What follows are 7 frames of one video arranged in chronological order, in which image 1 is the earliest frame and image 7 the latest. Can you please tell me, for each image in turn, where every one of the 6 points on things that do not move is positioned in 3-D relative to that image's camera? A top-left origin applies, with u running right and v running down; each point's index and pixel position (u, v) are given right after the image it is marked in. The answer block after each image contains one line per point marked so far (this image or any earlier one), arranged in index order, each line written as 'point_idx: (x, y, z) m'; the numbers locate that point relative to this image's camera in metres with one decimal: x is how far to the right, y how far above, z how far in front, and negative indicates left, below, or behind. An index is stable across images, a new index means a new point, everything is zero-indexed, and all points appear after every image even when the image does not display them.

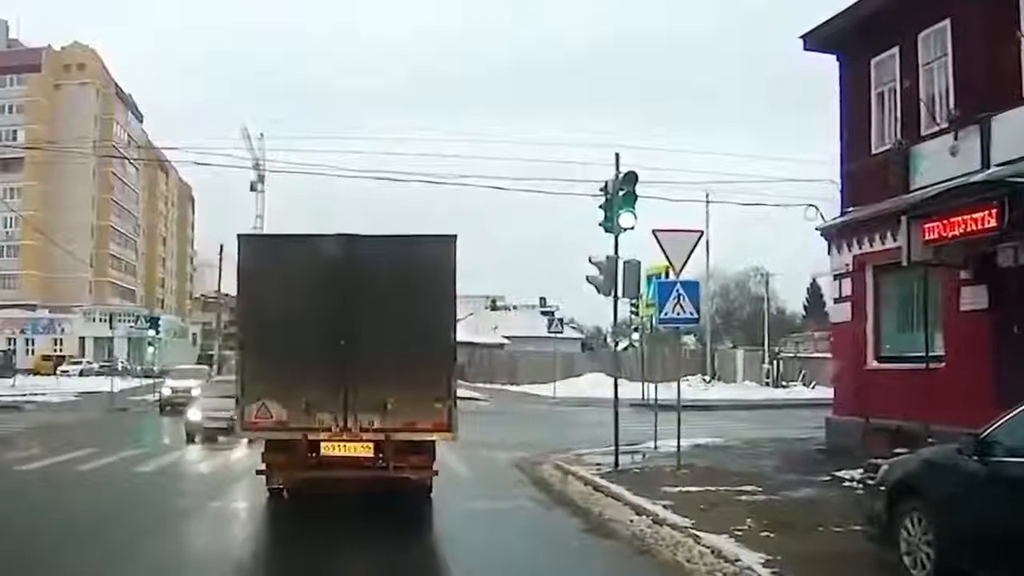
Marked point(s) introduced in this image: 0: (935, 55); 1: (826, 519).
0: (+6.4, +3.5, +17.1) m
1: (+2.8, -2.1, +10.1) m
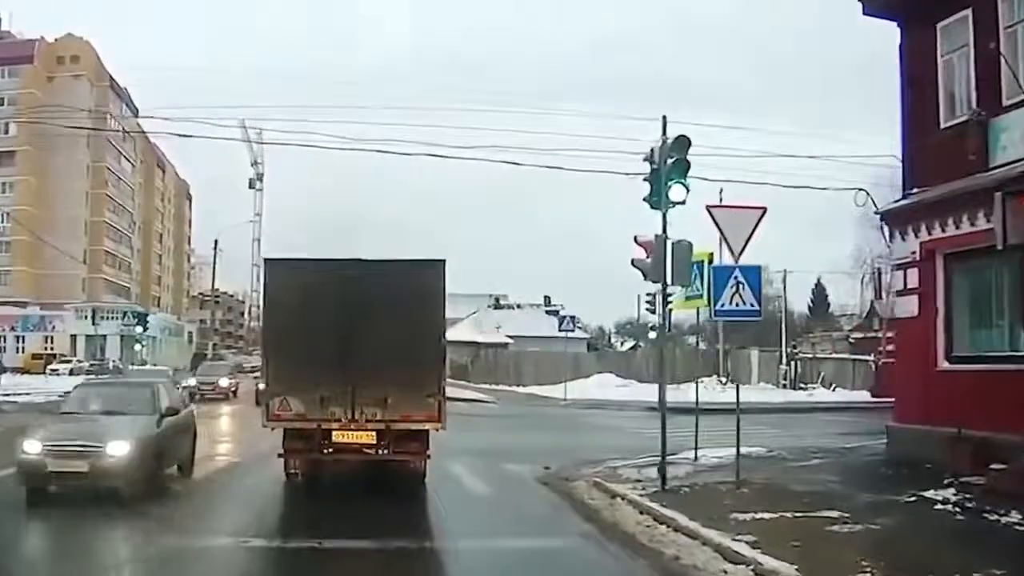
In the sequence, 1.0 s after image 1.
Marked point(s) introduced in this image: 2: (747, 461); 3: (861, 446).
0: (+6.7, +3.6, +15.0) m
1: (+3.1, -1.9, +8.0) m
2: (+3.2, -2.4, +15.7) m
3: (+6.1, -2.8, +19.8) m
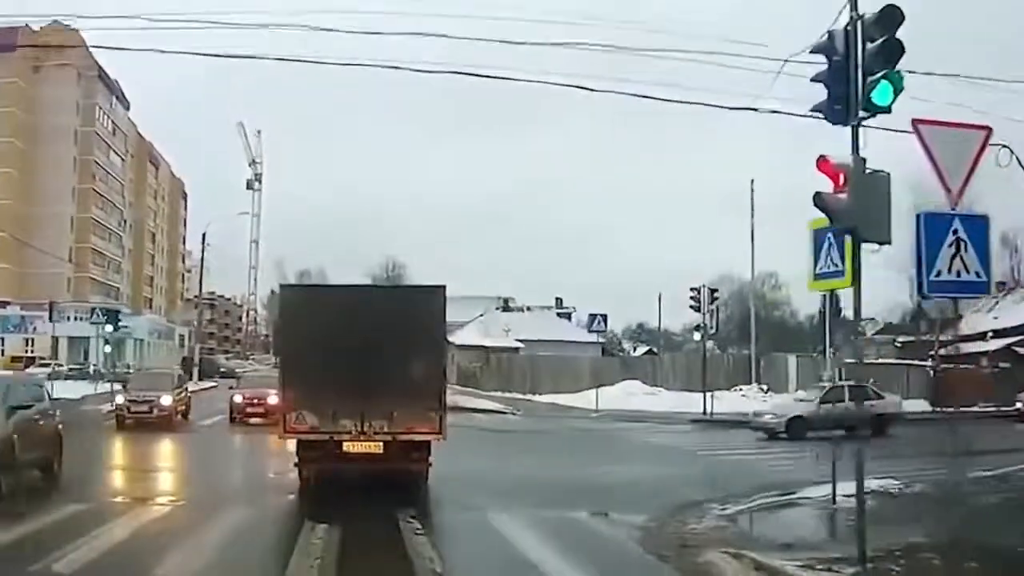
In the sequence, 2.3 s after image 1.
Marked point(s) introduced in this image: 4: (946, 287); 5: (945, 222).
0: (+7.4, +3.9, +10.6) m
1: (+3.7, -1.7, +3.6) m
2: (+3.9, -2.2, +11.3) m
3: (+6.7, -2.5, +15.4) m
4: (+2.9, 0.0, +7.6) m
5: (+2.9, +0.4, +7.6) m
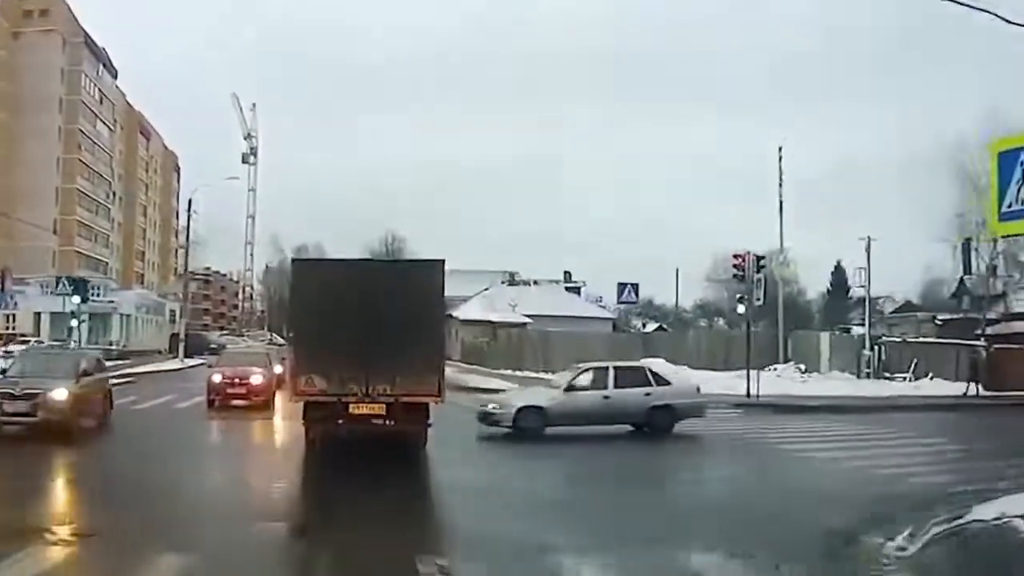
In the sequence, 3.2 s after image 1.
0: (+7.8, +4.3, +7.1) m
1: (+4.2, -1.4, +0.2) m
2: (+4.3, -1.7, +7.9) m
3: (+7.2, -2.0, +12.0) m
4: (+3.4, +0.4, +4.1) m
5: (+3.4, +0.8, +4.1) m
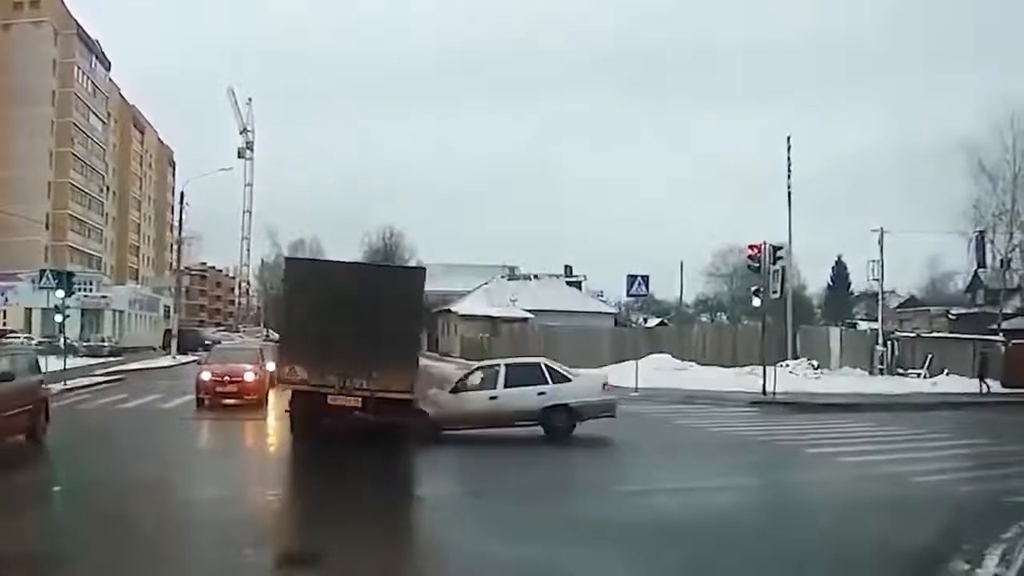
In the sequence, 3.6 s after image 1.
0: (+8.0, +4.4, +5.9) m
1: (+4.4, -1.3, -1.0) m
2: (+4.5, -1.6, +6.7) m
3: (+7.3, -1.9, +10.8) m
4: (+3.5, +0.4, +2.9) m
5: (+3.5, +0.9, +3.0) m
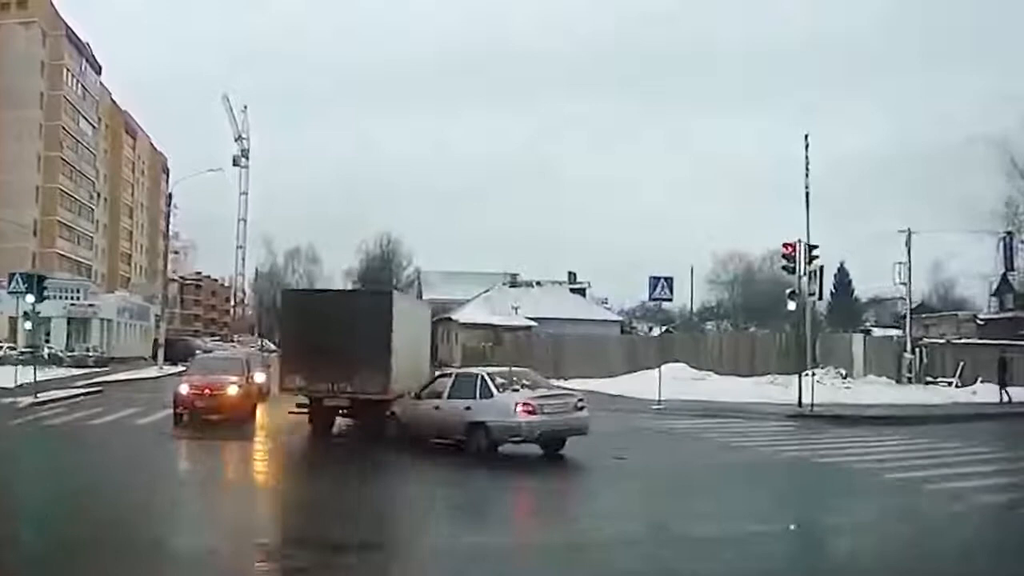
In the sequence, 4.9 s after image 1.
0: (+8.3, +4.5, +3.8) m
1: (+4.7, -1.1, -3.1) m
2: (+4.8, -1.5, +4.5) m
3: (+7.6, -1.8, +8.7) m
4: (+3.8, +0.6, +0.8) m
5: (+3.8, +1.0, +0.8) m
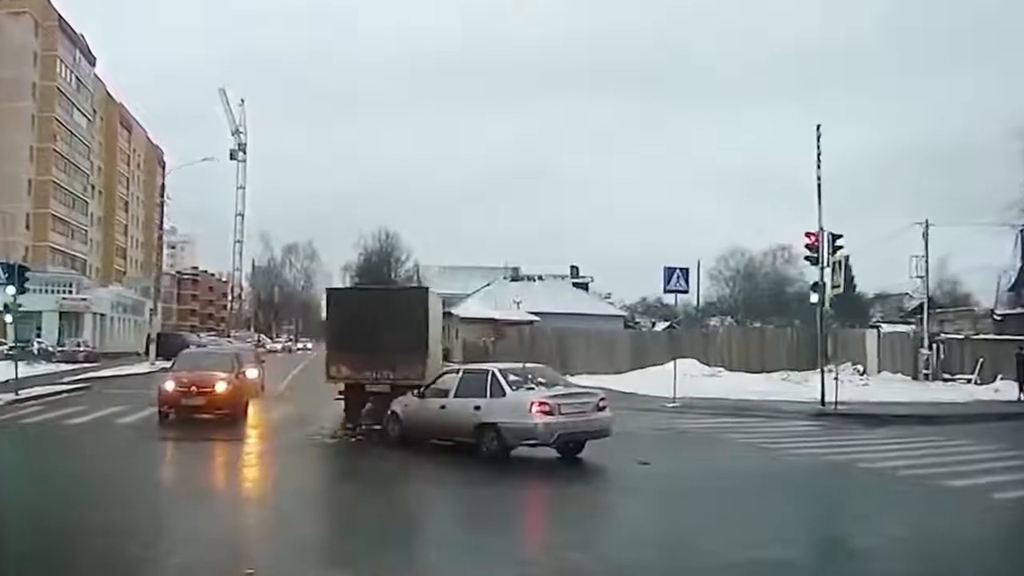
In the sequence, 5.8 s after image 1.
0: (+8.4, +4.6, +2.6) m
1: (+4.9, -1.1, -4.4) m
2: (+4.9, -1.4, +3.3) m
3: (+7.8, -1.7, +7.5) m
4: (+4.0, +0.7, -0.4) m
5: (+4.0, +1.1, -0.4) m
